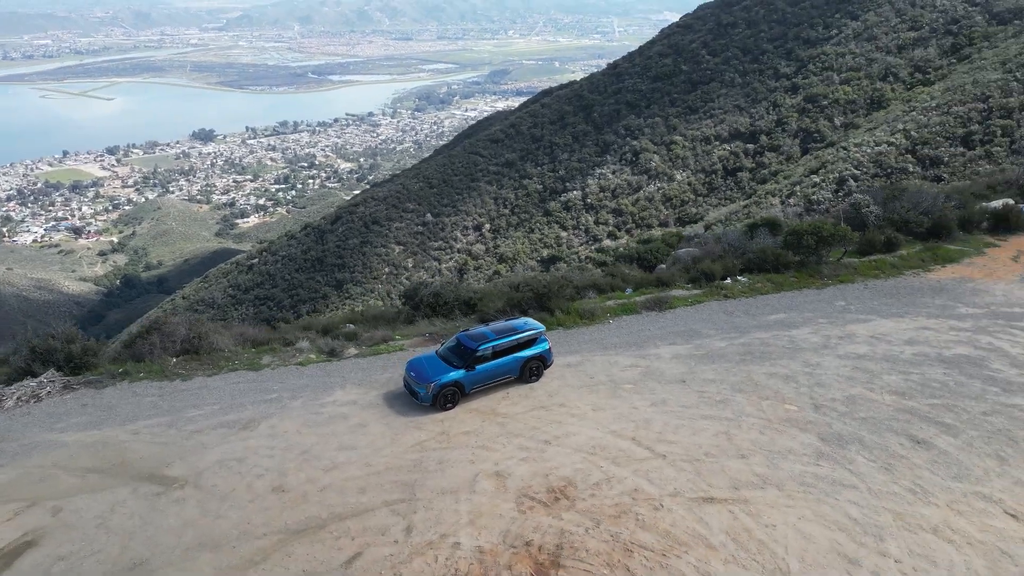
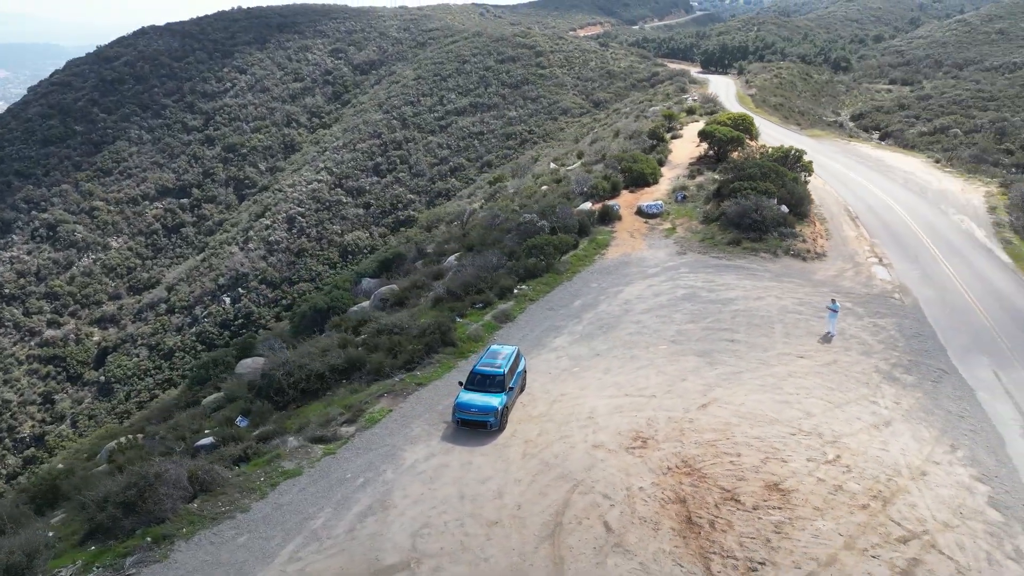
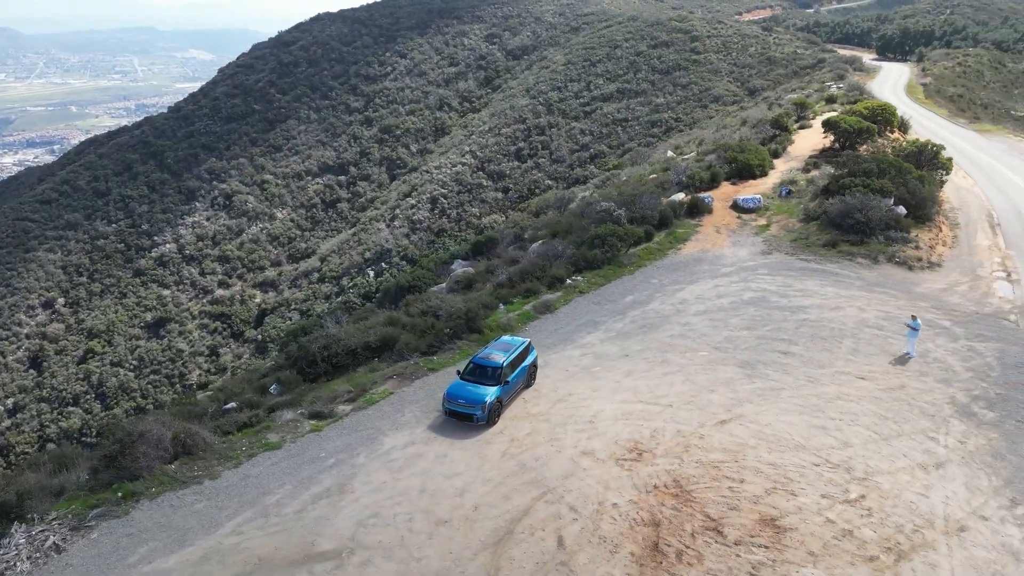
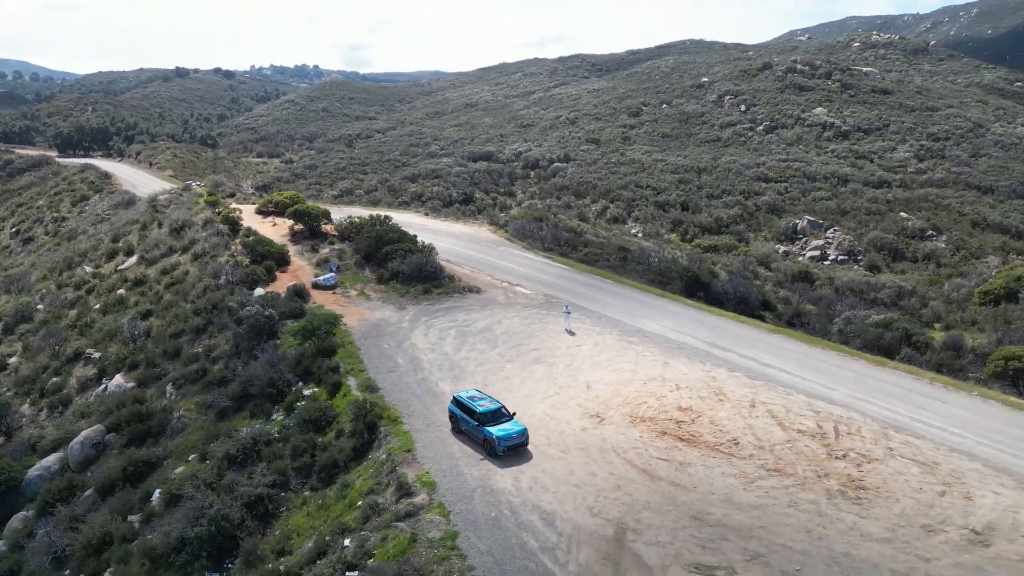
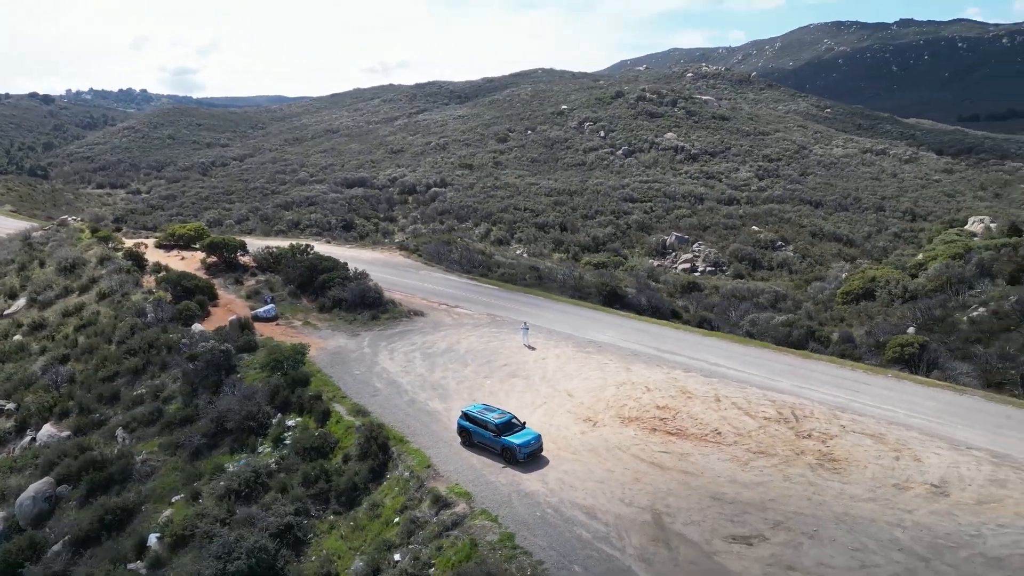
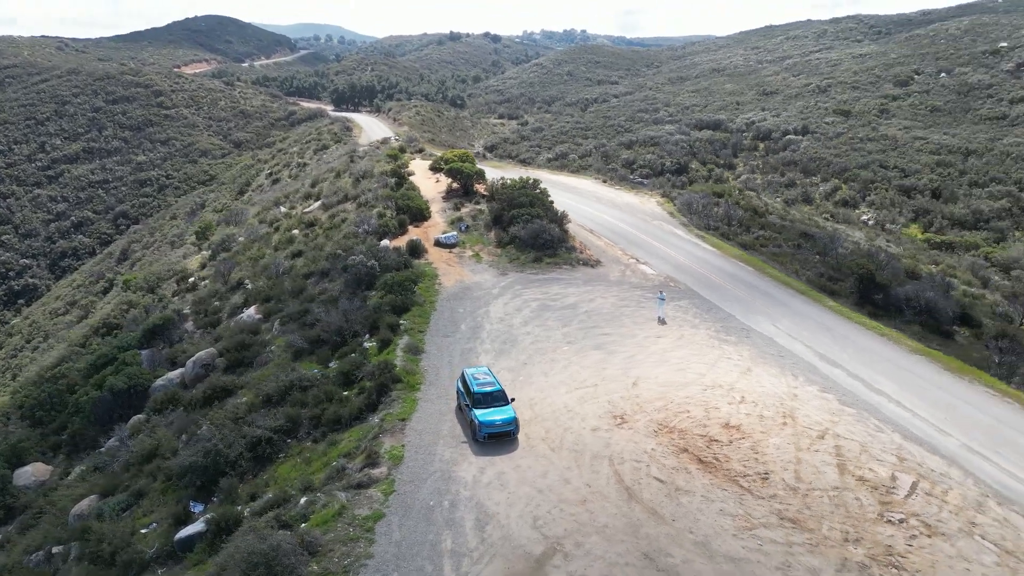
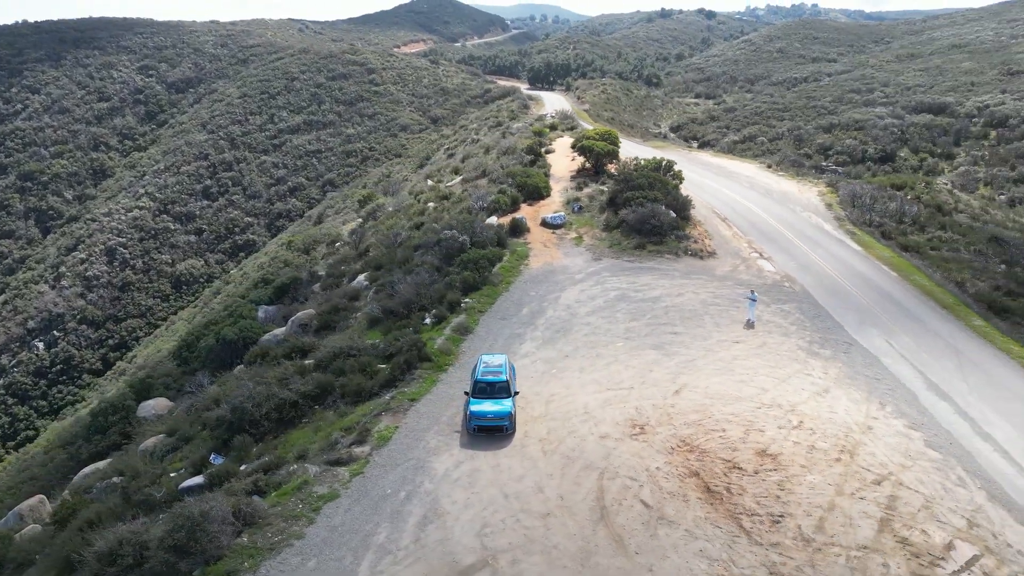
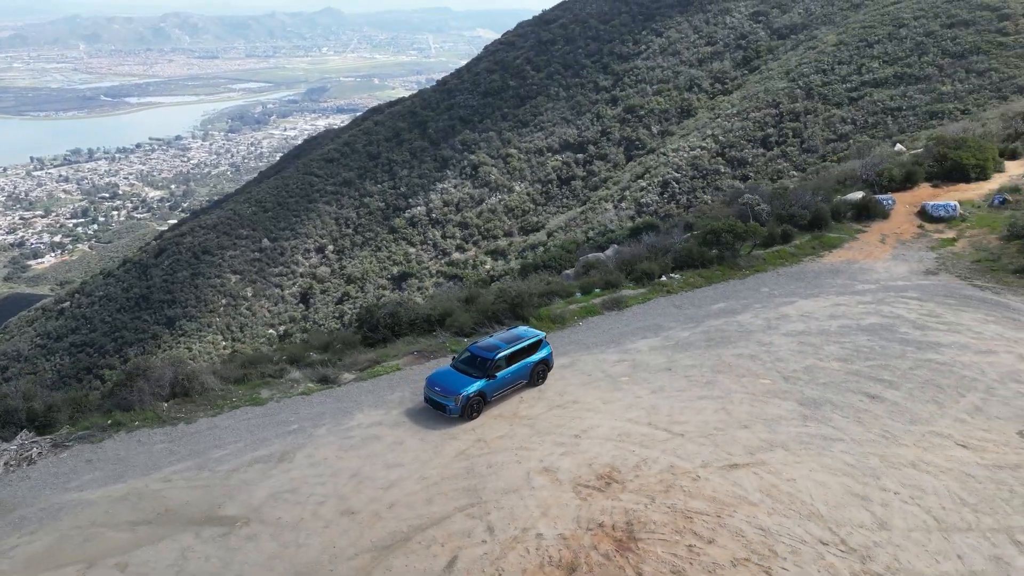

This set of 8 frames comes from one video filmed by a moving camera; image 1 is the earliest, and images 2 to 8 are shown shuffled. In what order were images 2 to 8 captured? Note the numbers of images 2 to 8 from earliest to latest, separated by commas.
8, 3, 2, 7, 6, 4, 5
